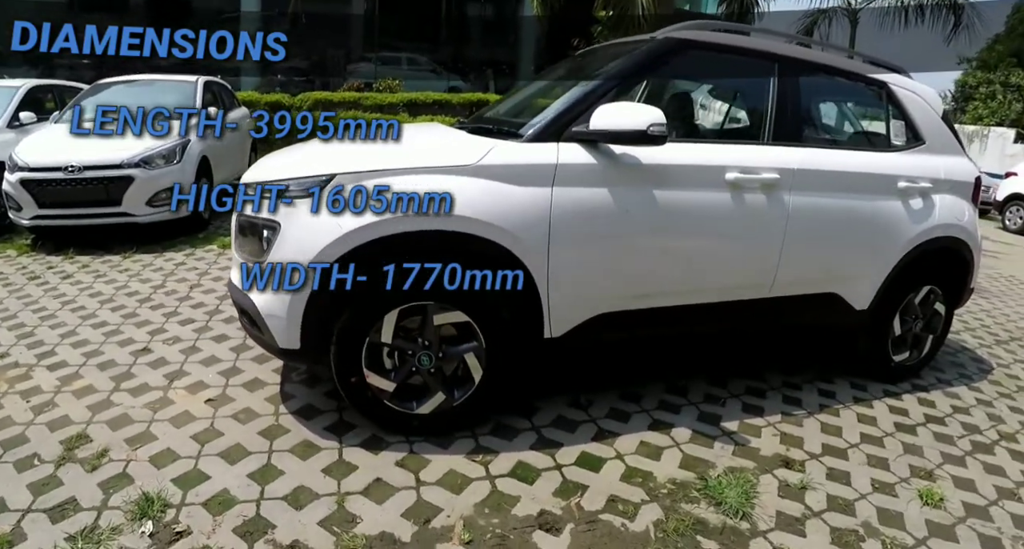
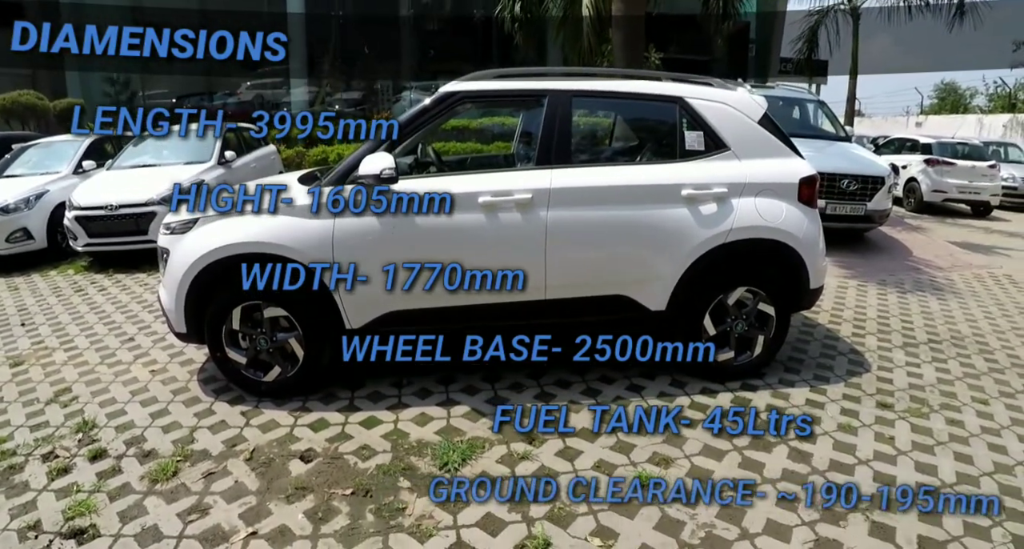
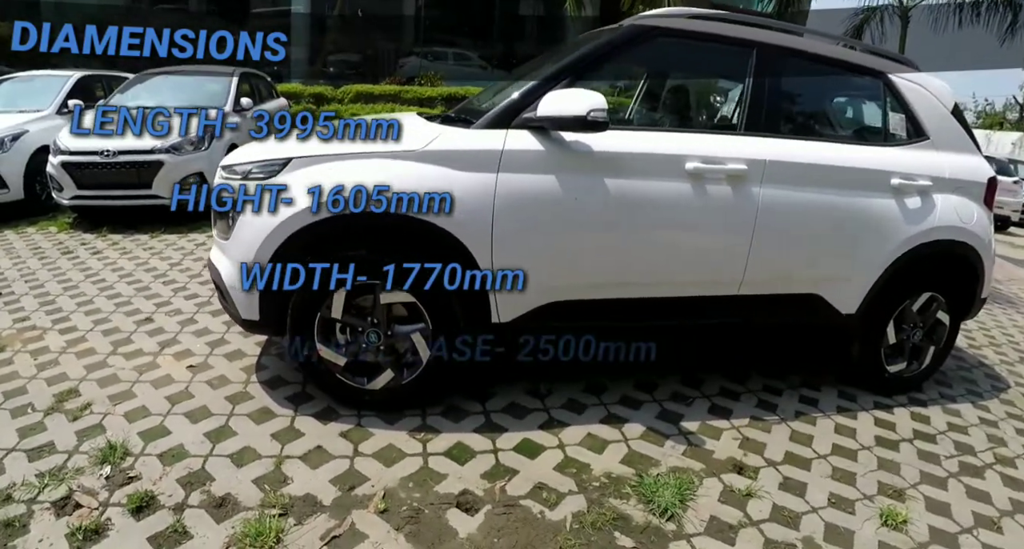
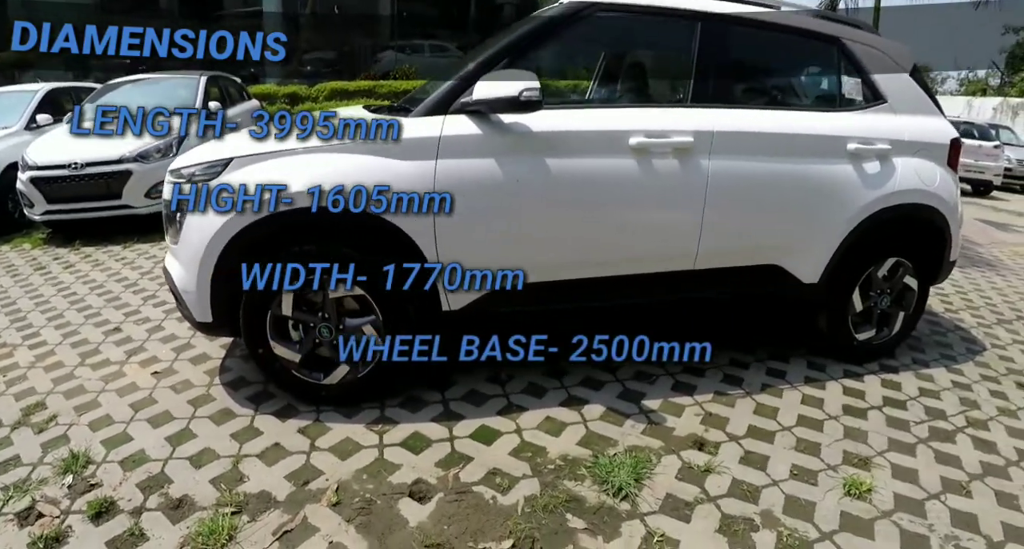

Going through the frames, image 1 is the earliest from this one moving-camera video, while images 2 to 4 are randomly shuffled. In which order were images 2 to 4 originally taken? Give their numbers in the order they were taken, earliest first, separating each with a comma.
3, 4, 2
